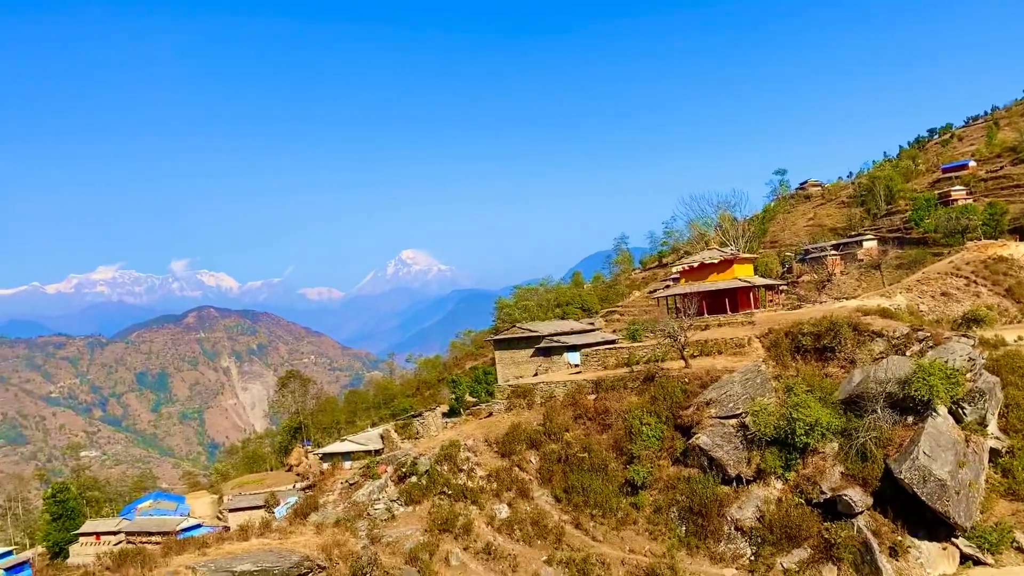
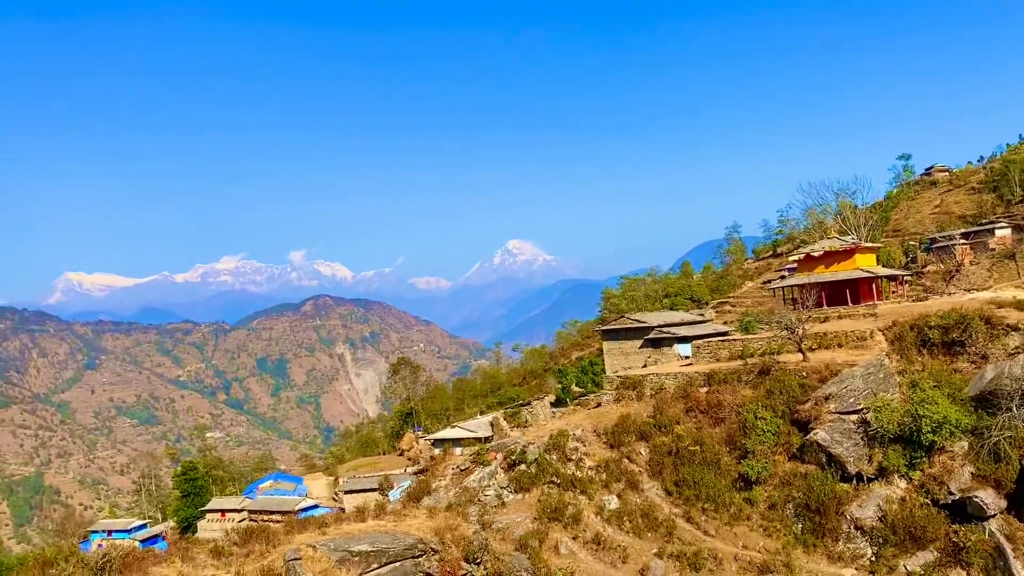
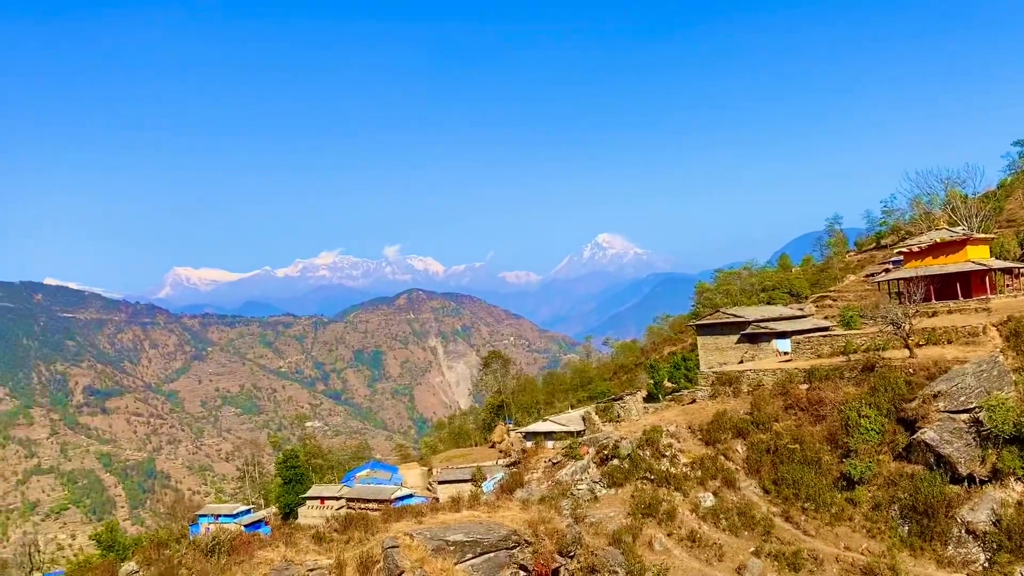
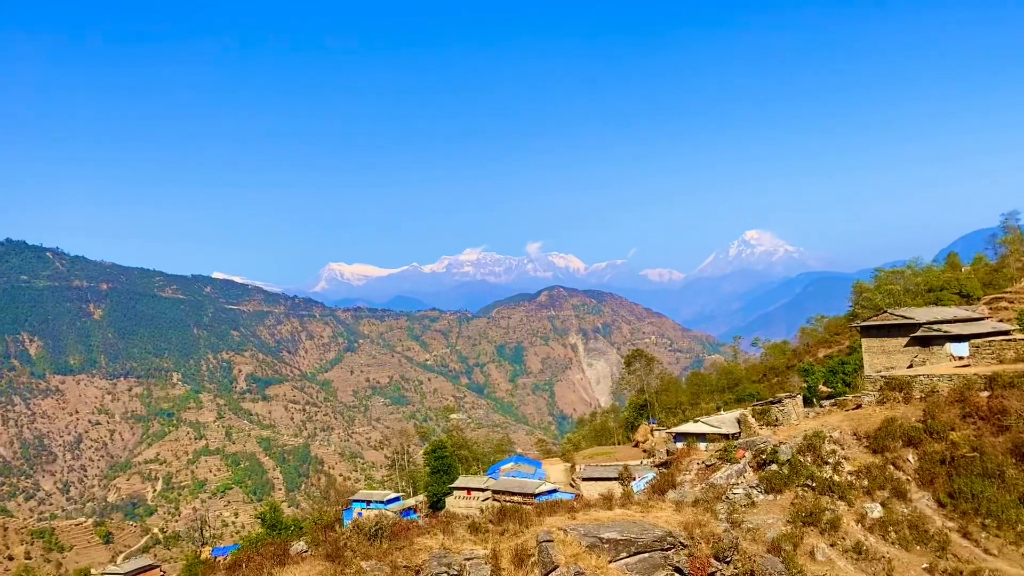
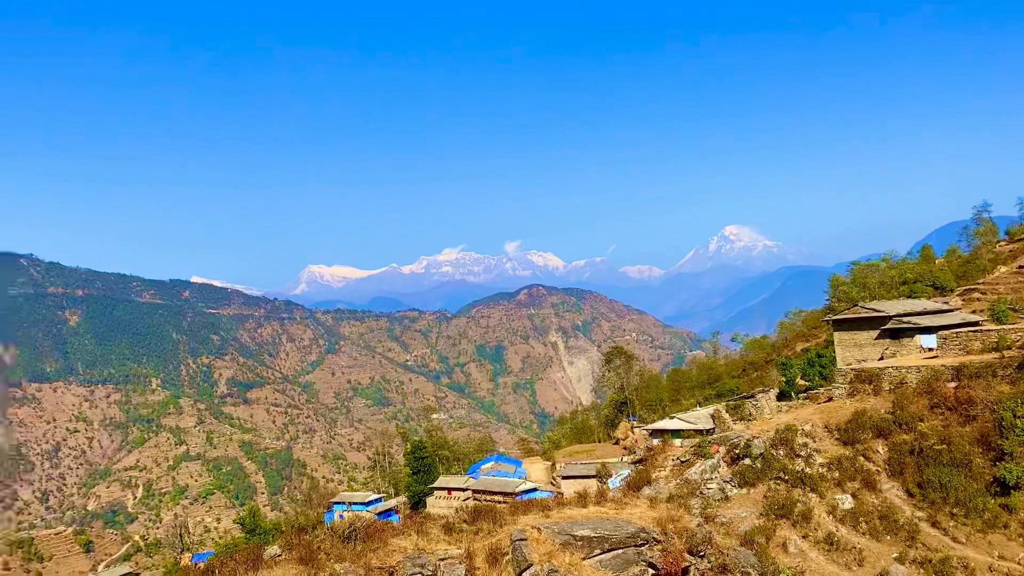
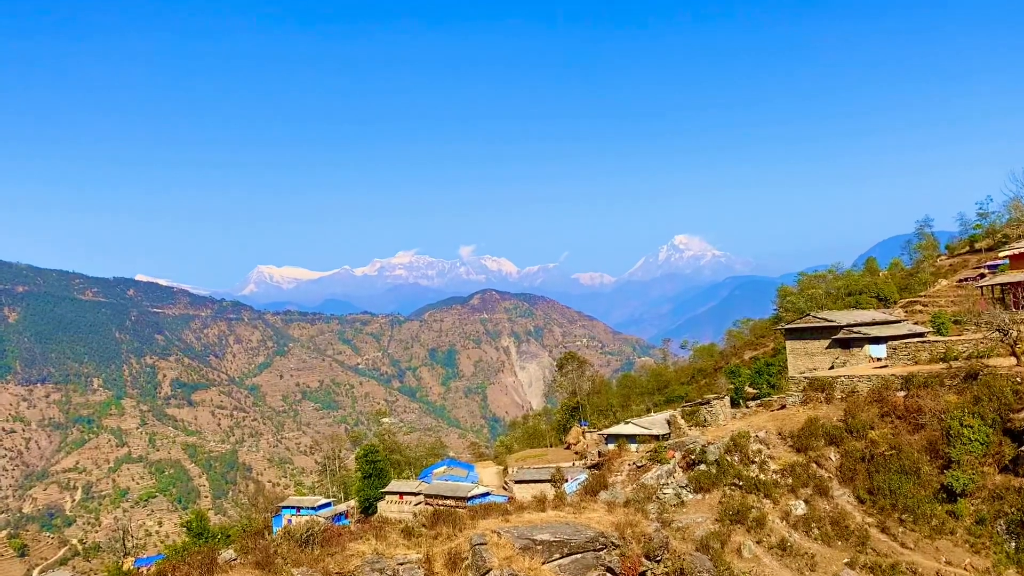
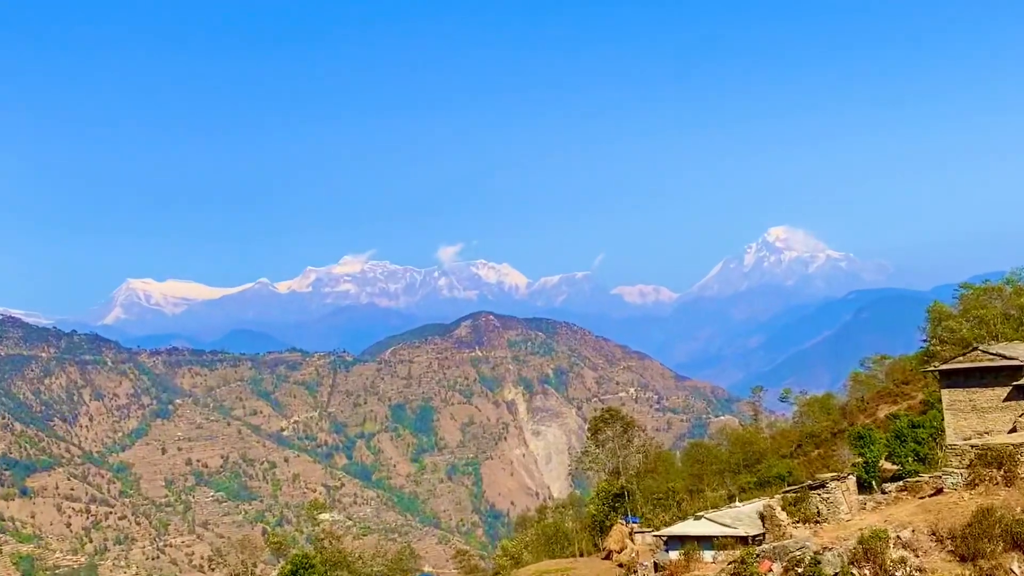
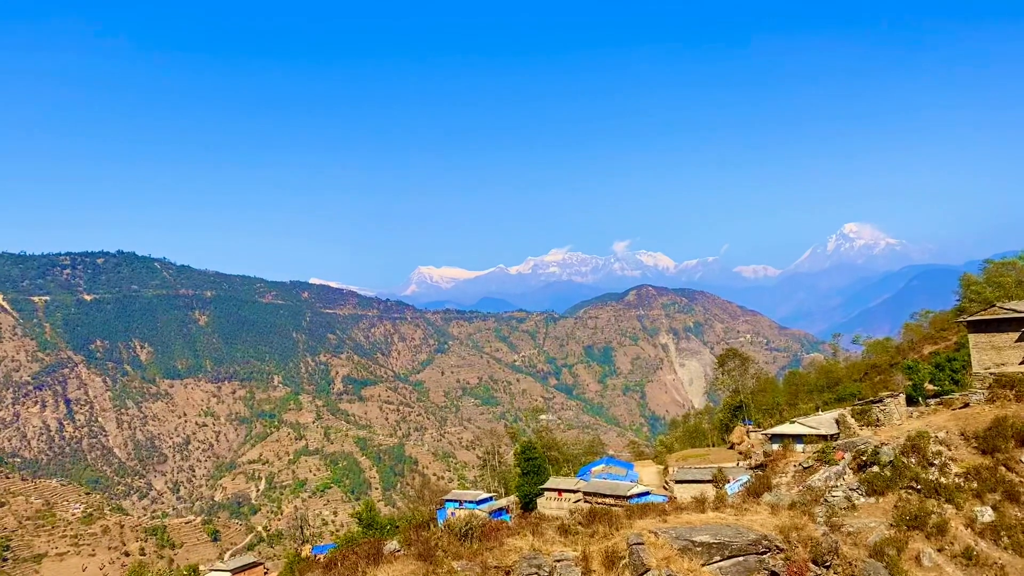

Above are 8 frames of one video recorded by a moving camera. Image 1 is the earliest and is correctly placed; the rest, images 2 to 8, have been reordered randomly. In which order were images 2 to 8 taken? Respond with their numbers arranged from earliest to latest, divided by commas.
2, 3, 5, 8, 4, 6, 7
